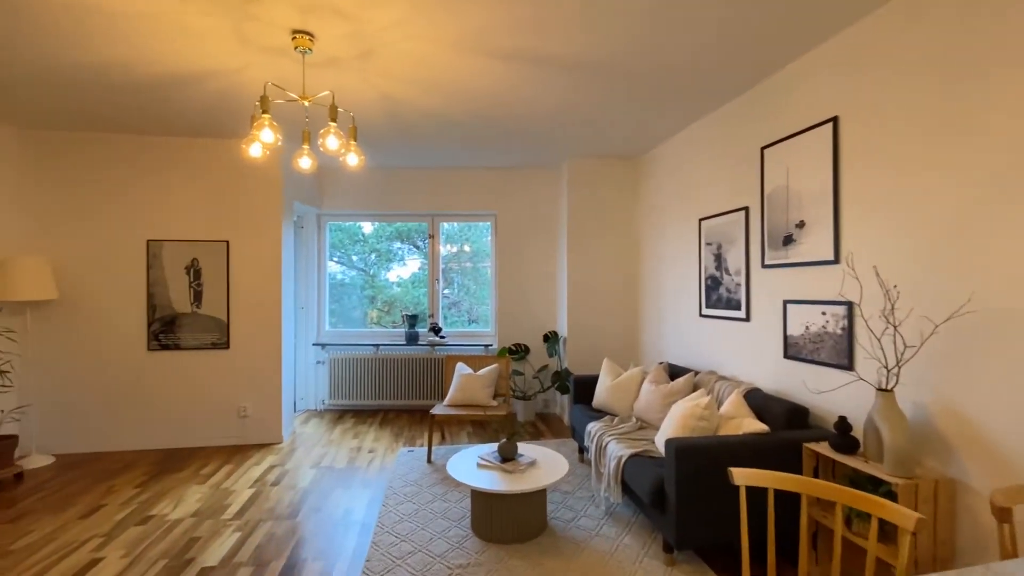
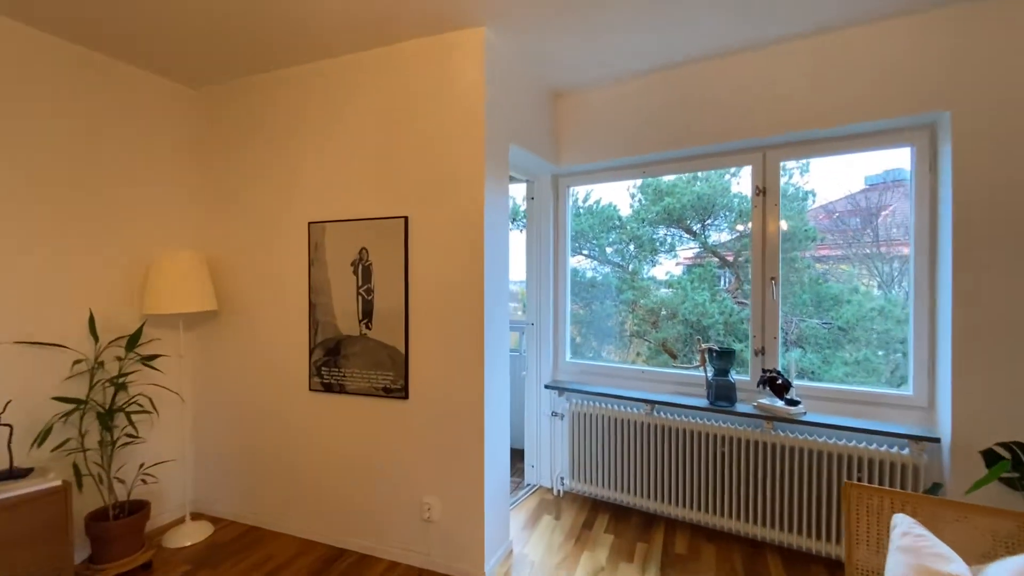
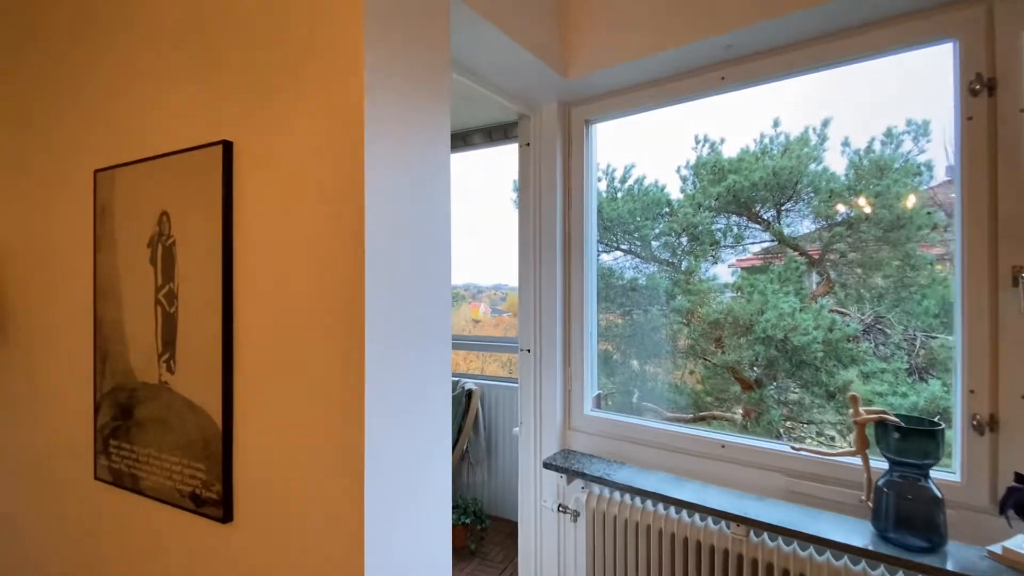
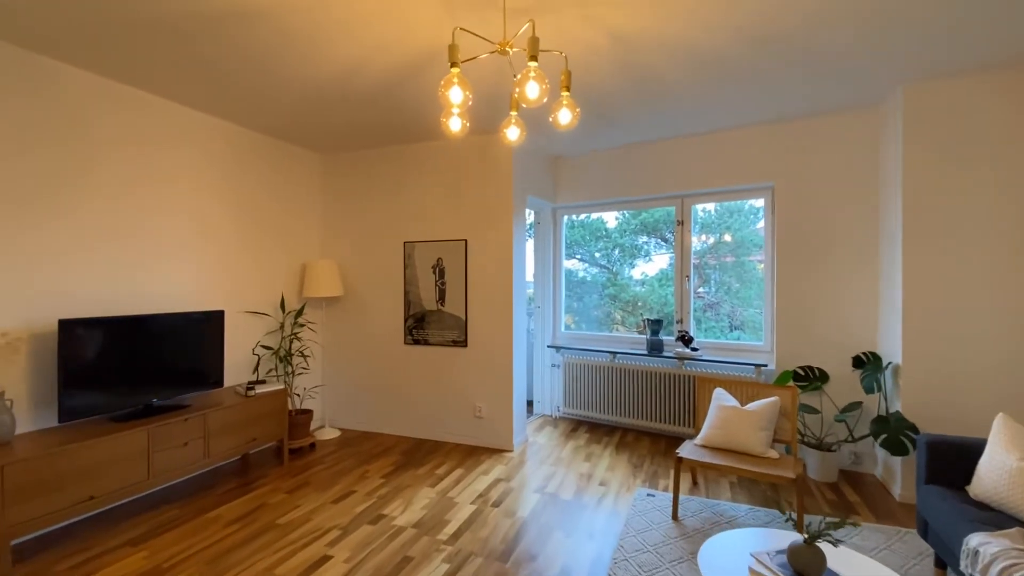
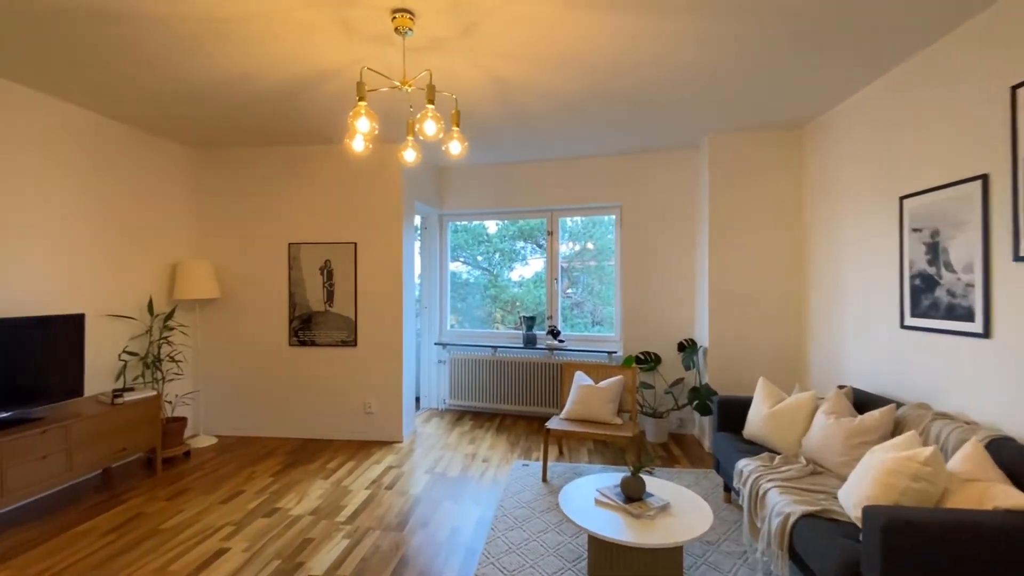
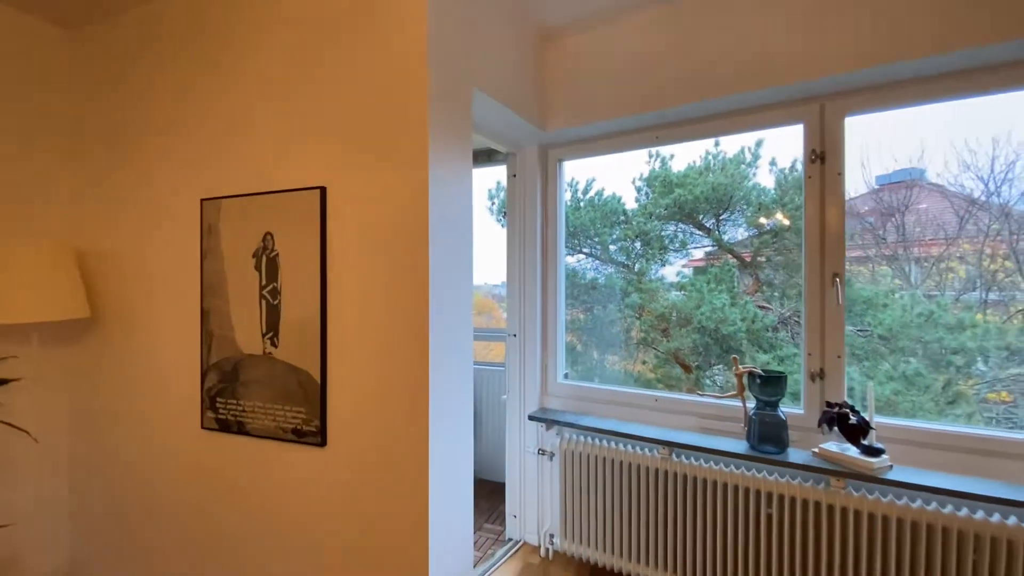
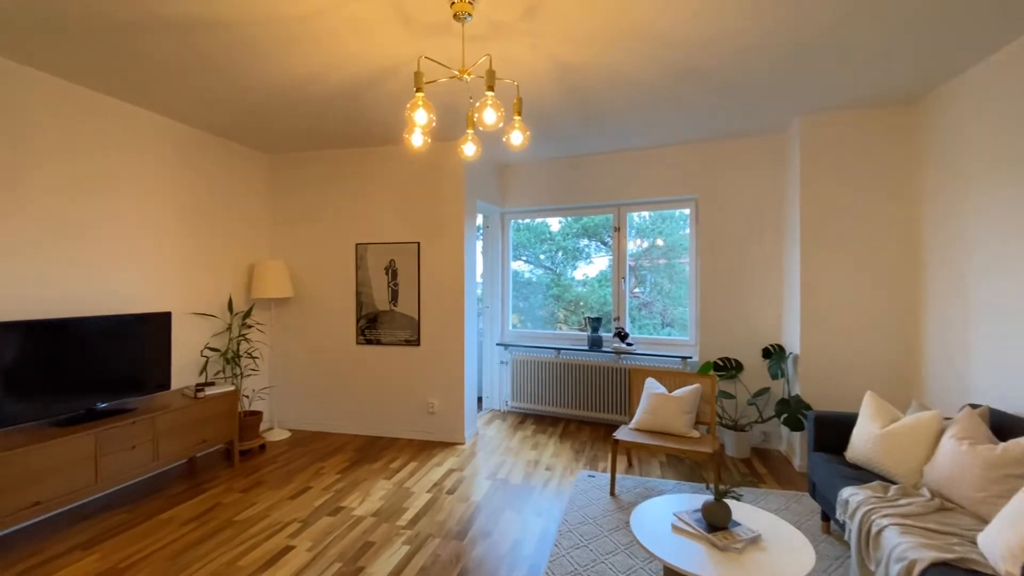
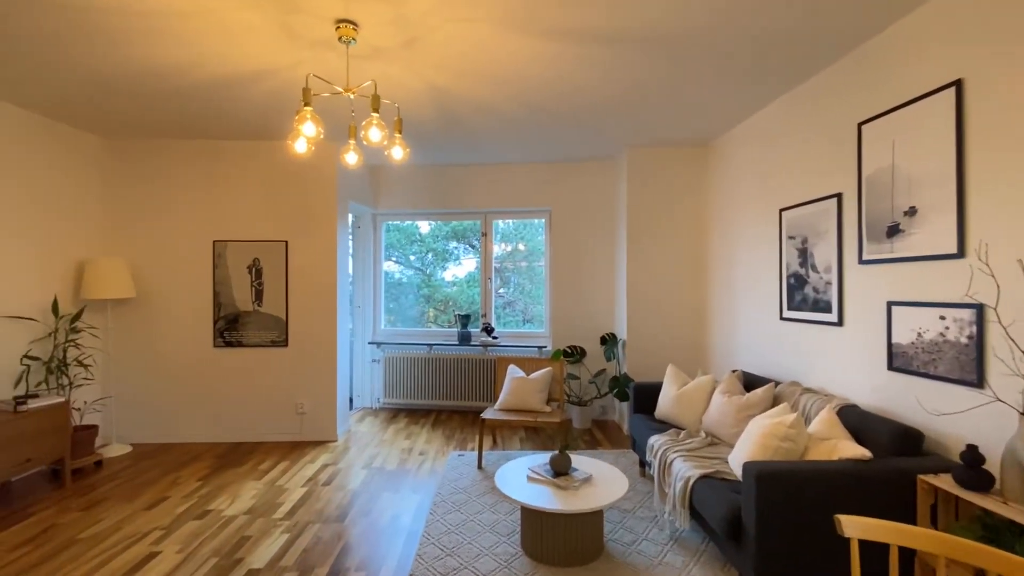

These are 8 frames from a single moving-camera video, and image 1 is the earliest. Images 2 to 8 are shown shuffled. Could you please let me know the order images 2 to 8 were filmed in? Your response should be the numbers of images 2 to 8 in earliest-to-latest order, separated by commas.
8, 5, 7, 4, 2, 6, 3
